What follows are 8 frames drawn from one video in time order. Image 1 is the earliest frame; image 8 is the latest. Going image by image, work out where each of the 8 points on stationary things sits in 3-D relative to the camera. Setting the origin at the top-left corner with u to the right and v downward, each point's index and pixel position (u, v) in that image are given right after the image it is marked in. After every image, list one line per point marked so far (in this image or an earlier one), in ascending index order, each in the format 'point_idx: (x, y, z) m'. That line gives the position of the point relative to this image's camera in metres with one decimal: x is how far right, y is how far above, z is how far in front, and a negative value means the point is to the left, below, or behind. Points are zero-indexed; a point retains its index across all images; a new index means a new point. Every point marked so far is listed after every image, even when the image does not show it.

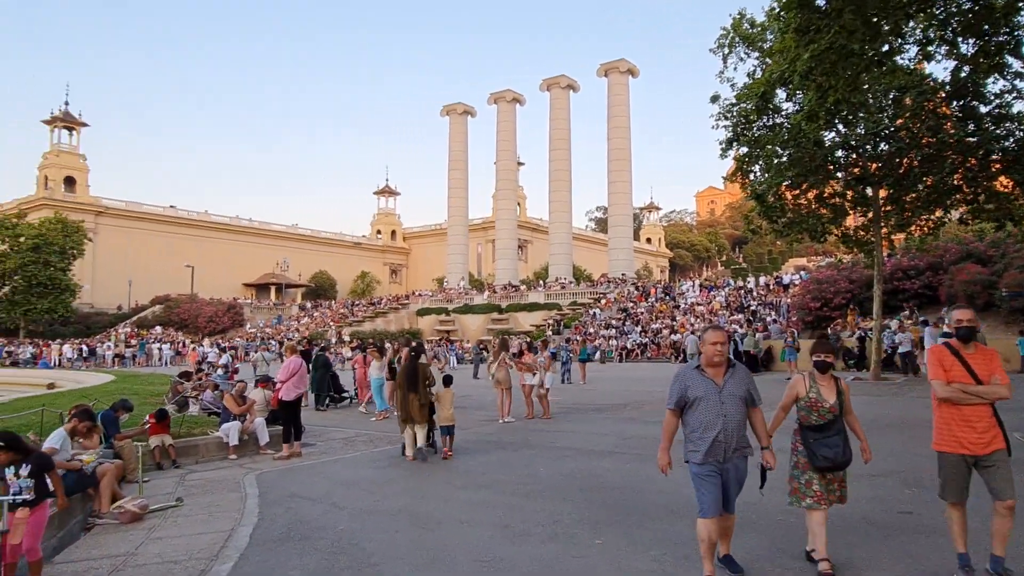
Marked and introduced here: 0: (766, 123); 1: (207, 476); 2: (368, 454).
0: (+7.0, +4.6, +19.6) m
1: (-3.5, -2.2, +8.1) m
2: (-1.9, -2.2, +9.5) m
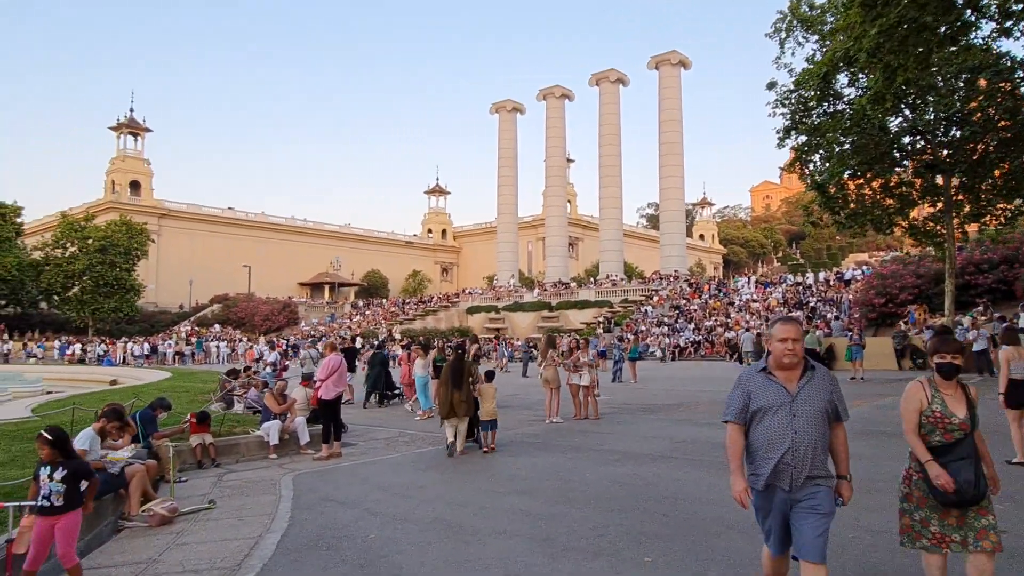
0: (+8.3, +4.7, +18.6) m
1: (-3.0, -2.1, +8.0) m
2: (-1.4, -2.2, +9.2) m
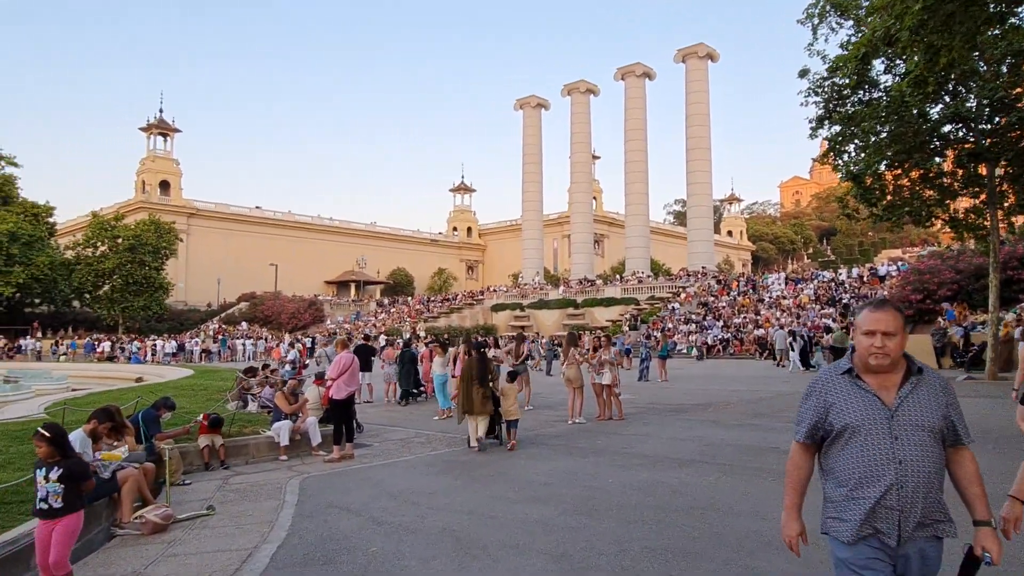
0: (+8.9, +4.8, +17.9) m
1: (-2.8, -2.1, +7.6) m
2: (-1.1, -2.1, +8.8) m
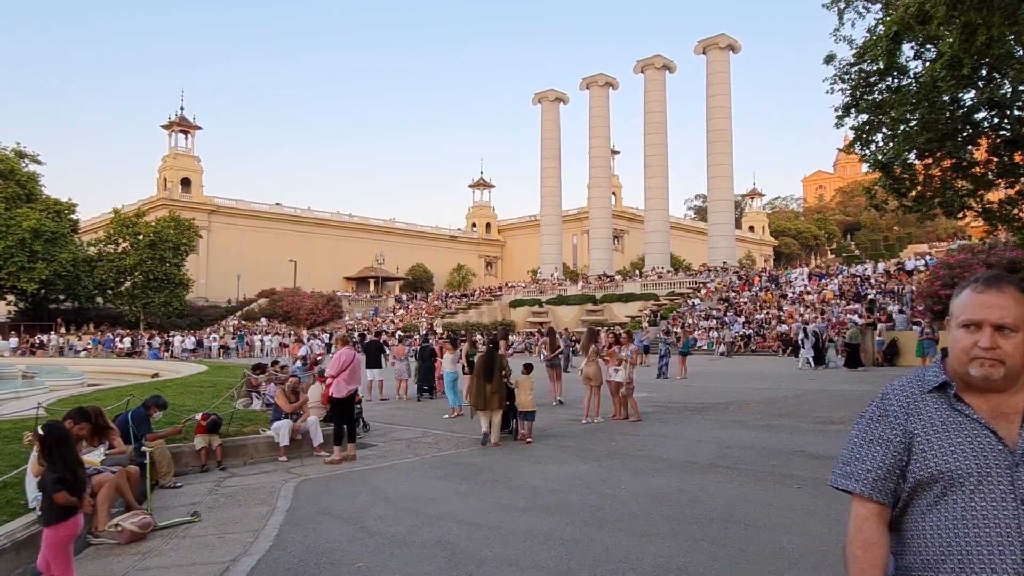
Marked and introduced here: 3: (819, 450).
0: (+9.2, +4.9, +17.1) m
1: (-2.8, -2.0, +7.3) m
2: (-1.0, -2.0, +8.4) m
3: (+3.5, -1.9, +8.1) m
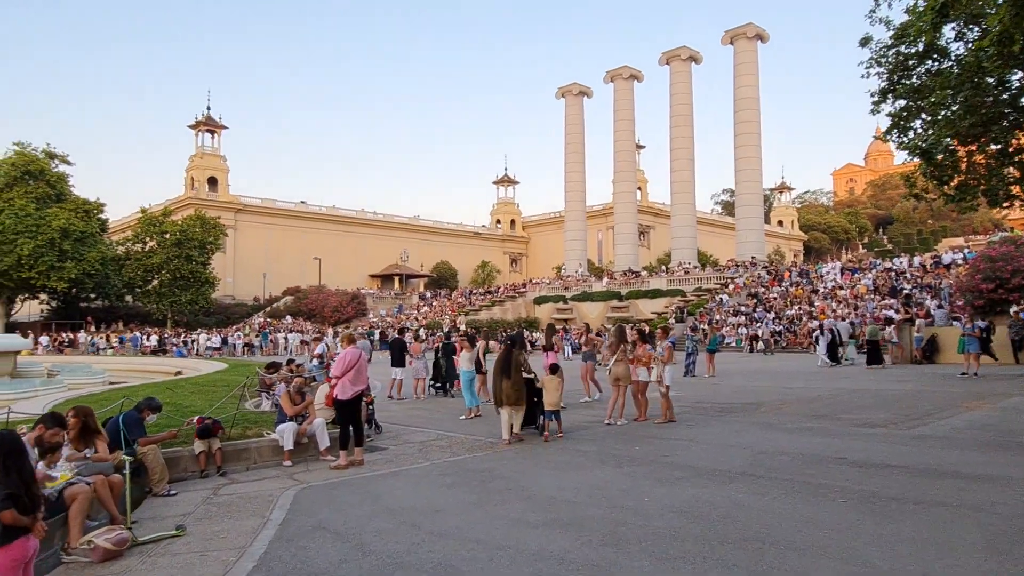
0: (+9.7, +5.1, +16.3) m
1: (-2.6, -2.0, +6.9) m
2: (-0.8, -2.0, +7.9) m
3: (+3.7, -1.8, +7.5) m
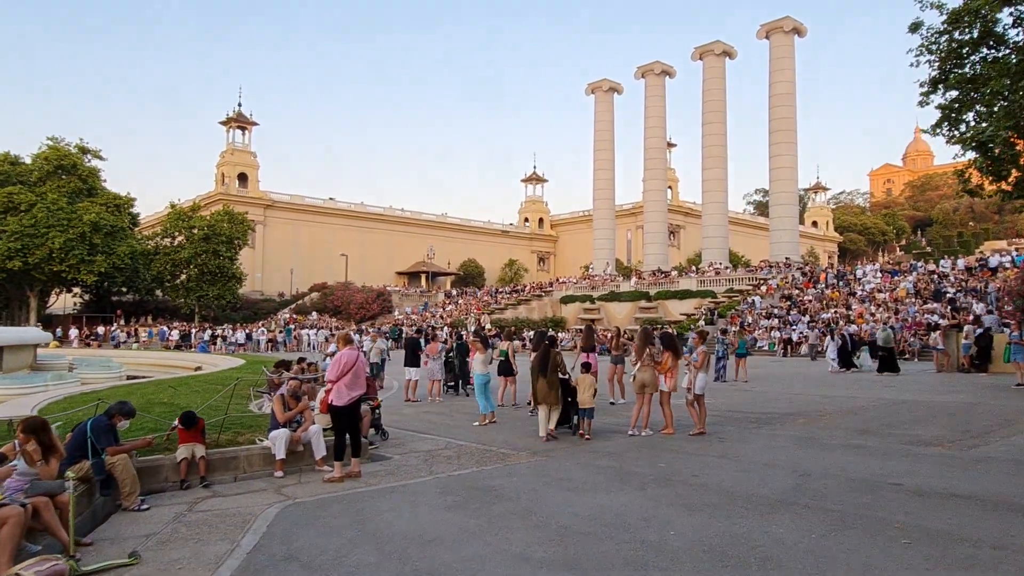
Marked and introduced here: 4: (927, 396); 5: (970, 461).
0: (+10.2, +5.0, +15.1) m
1: (-2.5, -1.9, +6.2) m
2: (-0.7, -2.0, +7.2) m
3: (+3.8, -1.8, +6.6) m
4: (+7.9, -2.1, +13.4) m
5: (+4.8, -1.8, +7.5) m
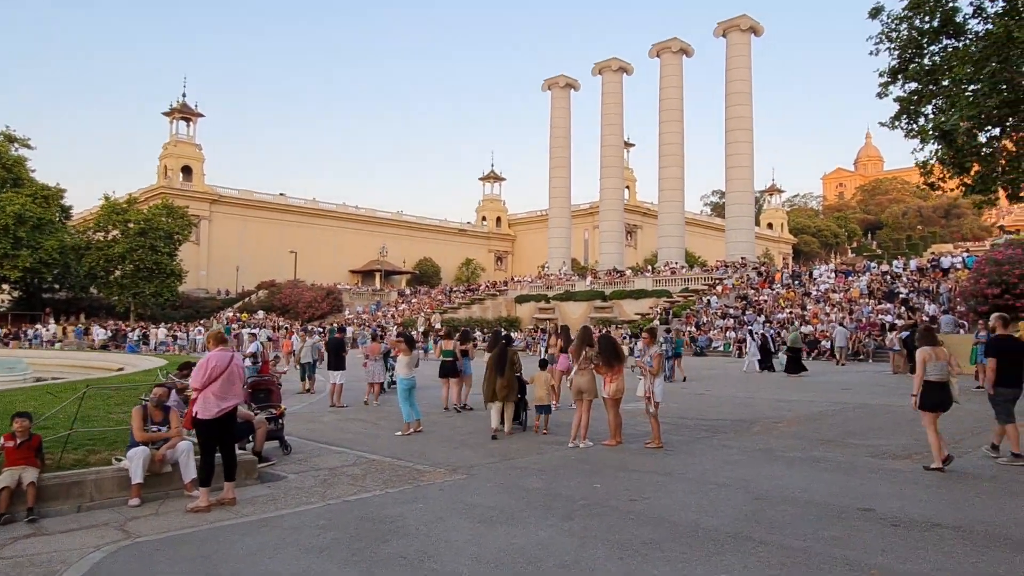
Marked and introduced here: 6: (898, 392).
0: (+9.0, +5.0, +14.5) m
1: (-3.3, -1.8, +4.9) m
2: (-1.5, -1.9, +6.0) m
3: (+3.0, -1.7, +5.6) m
4: (+6.7, -2.0, +12.7) m
5: (+4.0, -1.8, +6.5) m
6: (+7.7, -2.1, +13.9) m
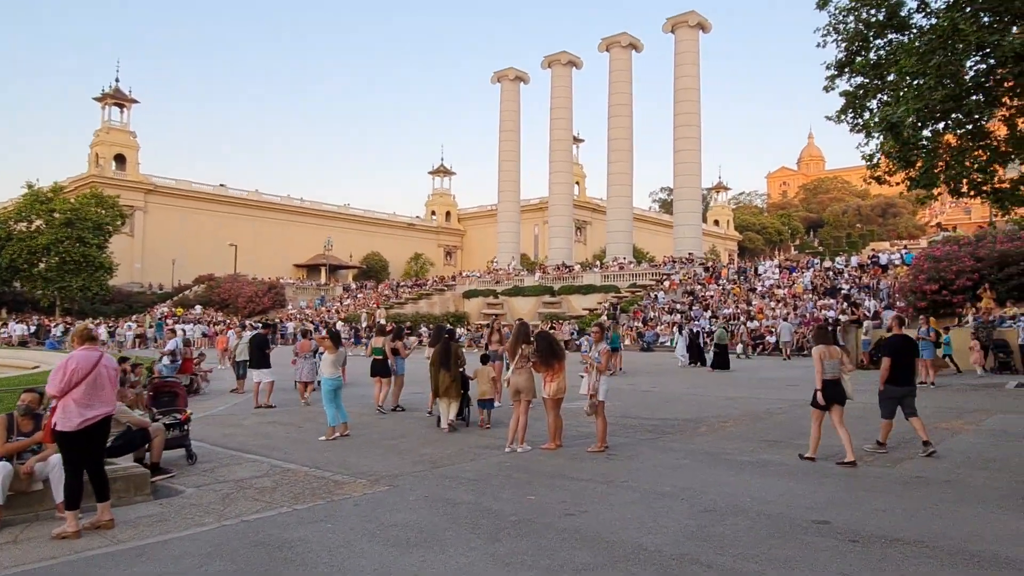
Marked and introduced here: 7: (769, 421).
0: (+7.8, +5.1, +14.4) m
1: (-3.8, -1.7, +4.0) m
2: (-2.1, -1.8, +5.2) m
3: (+2.4, -1.7, +5.1) m
4: (+5.7, -1.9, +12.5) m
5: (+3.4, -1.7, +6.2) m
6: (+6.6, -2.0, +13.8) m
7: (+3.6, -1.9, +9.9) m
